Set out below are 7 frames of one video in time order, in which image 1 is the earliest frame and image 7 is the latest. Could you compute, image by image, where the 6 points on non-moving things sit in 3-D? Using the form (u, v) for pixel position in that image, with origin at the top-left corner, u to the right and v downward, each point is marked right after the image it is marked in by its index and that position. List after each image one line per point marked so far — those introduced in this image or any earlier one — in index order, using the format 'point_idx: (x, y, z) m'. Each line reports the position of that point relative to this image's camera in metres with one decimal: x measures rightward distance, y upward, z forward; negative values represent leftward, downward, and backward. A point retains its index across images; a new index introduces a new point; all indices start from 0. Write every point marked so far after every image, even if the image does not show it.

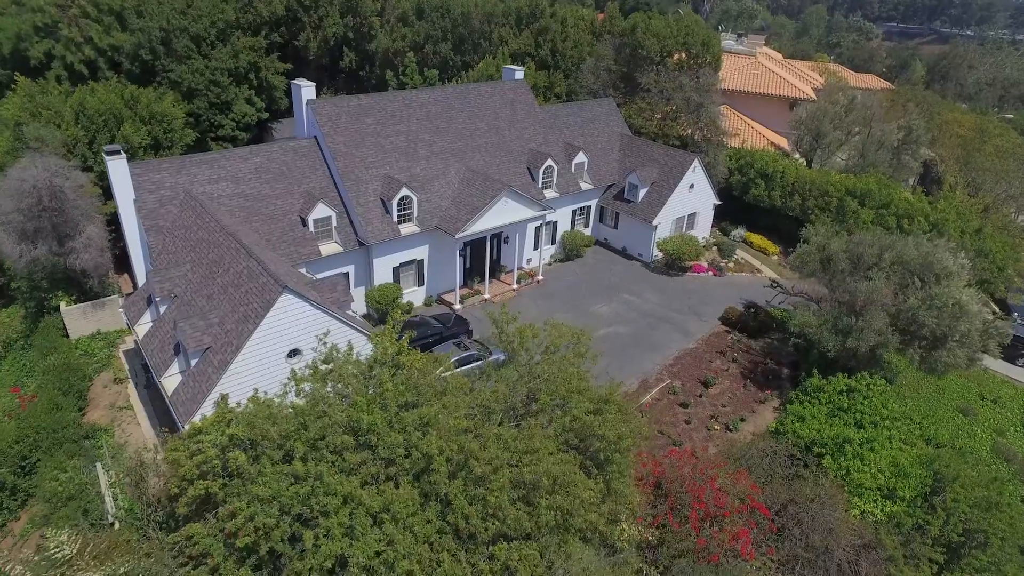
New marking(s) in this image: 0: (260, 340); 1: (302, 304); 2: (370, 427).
0: (-8.0, -1.6, +18.6) m
1: (-6.8, -0.5, +19.0) m
2: (-3.3, -3.3, +13.8) m
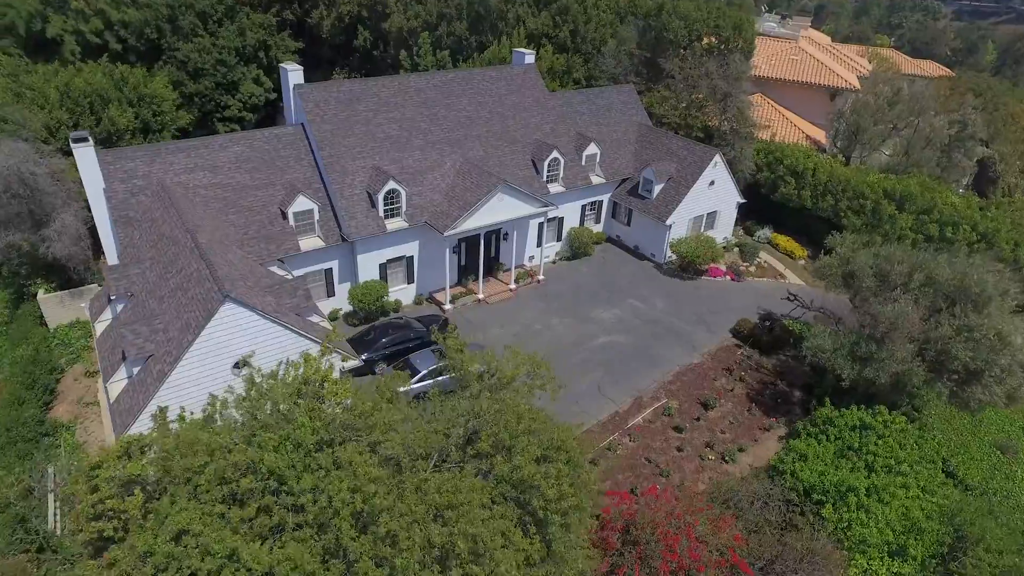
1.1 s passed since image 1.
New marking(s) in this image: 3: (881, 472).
0: (-9.1, -1.9, +17.3) m
1: (-7.9, -0.7, +17.6) m
2: (-4.9, -3.8, +12.3) m
3: (+12.5, -6.2, +20.0) m
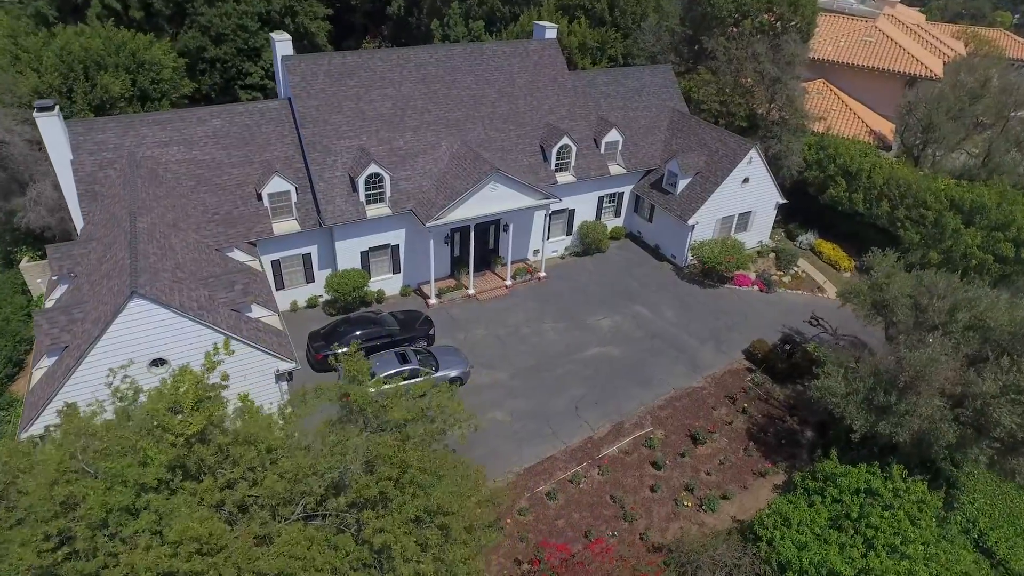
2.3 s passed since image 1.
0: (-11.0, -1.6, +16.1) m
1: (-9.7, -0.6, +16.2) m
2: (-7.5, -4.1, +10.8) m
3: (+10.4, -7.4, +16.7) m
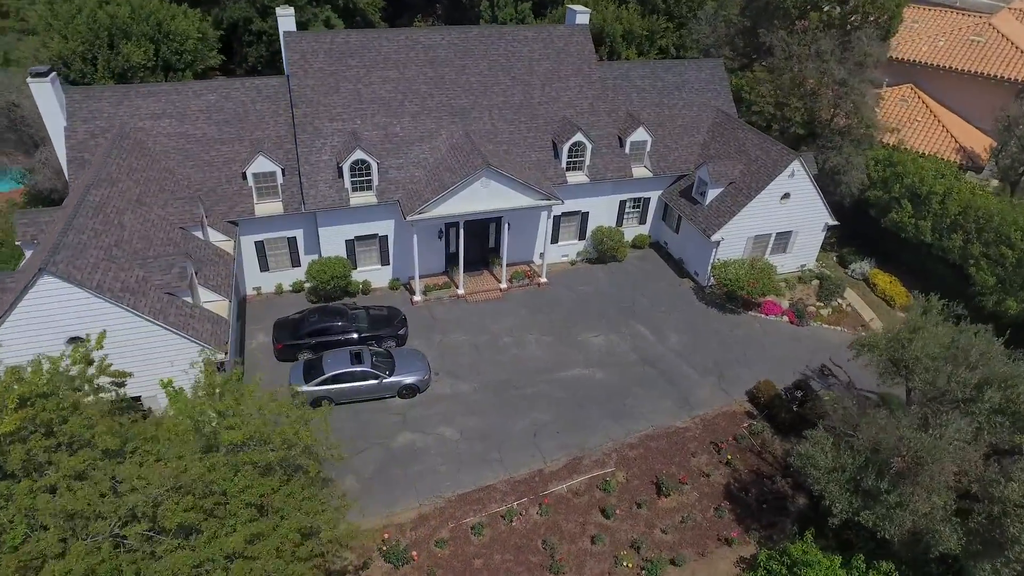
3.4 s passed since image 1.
0: (-13.2, -0.9, +15.9) m
1: (-11.8, 0.0, +15.8) m
2: (-10.7, -3.8, +10.2) m
3: (+7.4, -8.8, +13.6) m
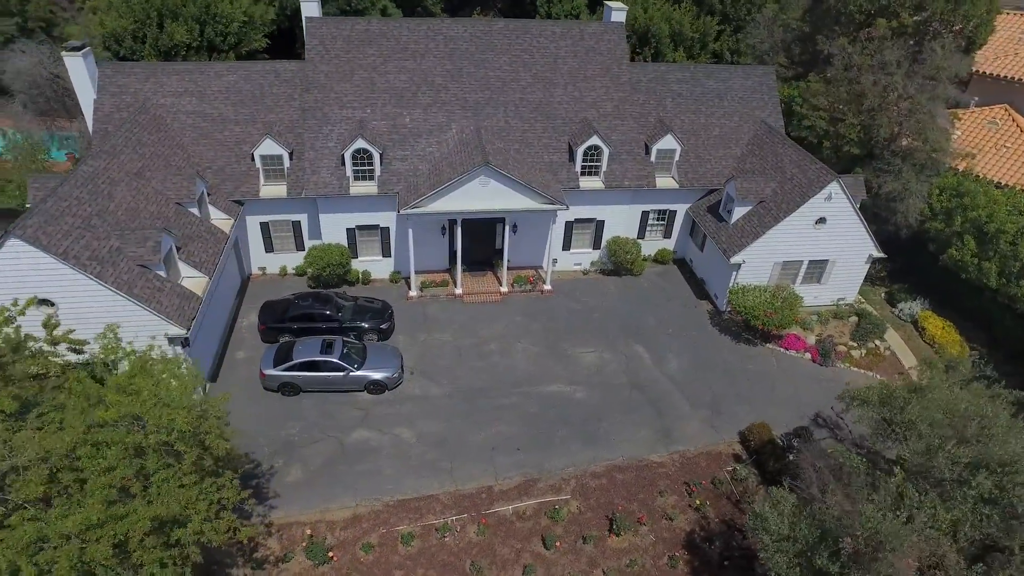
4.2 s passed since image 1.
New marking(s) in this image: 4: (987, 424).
0: (-14.8, +0.2, +16.8) m
1: (-13.3, +1.0, +16.4) m
2: (-13.3, -2.9, +10.8) m
3: (+4.5, -9.6, +11.9) m
4: (+10.8, -3.0, +13.3) m
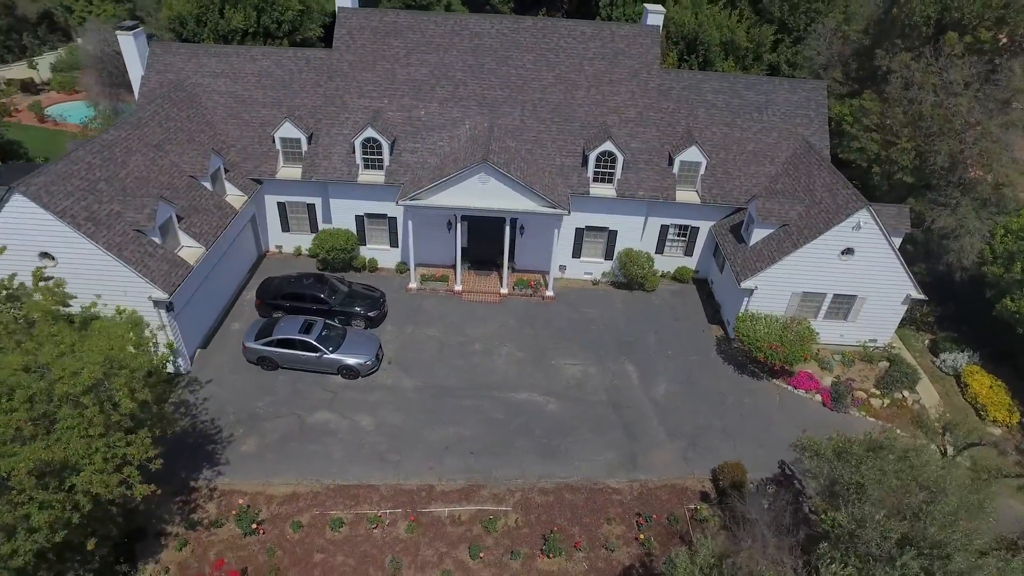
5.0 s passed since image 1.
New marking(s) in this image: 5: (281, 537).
0: (-16.0, +1.8, +18.5) m
1: (-14.5, +2.4, +17.9) m
2: (-15.8, -1.4, +12.4) m
3: (+1.3, -9.9, +10.9) m
4: (+8.3, -4.0, +11.4) m
5: (-6.7, -7.2, +17.1) m
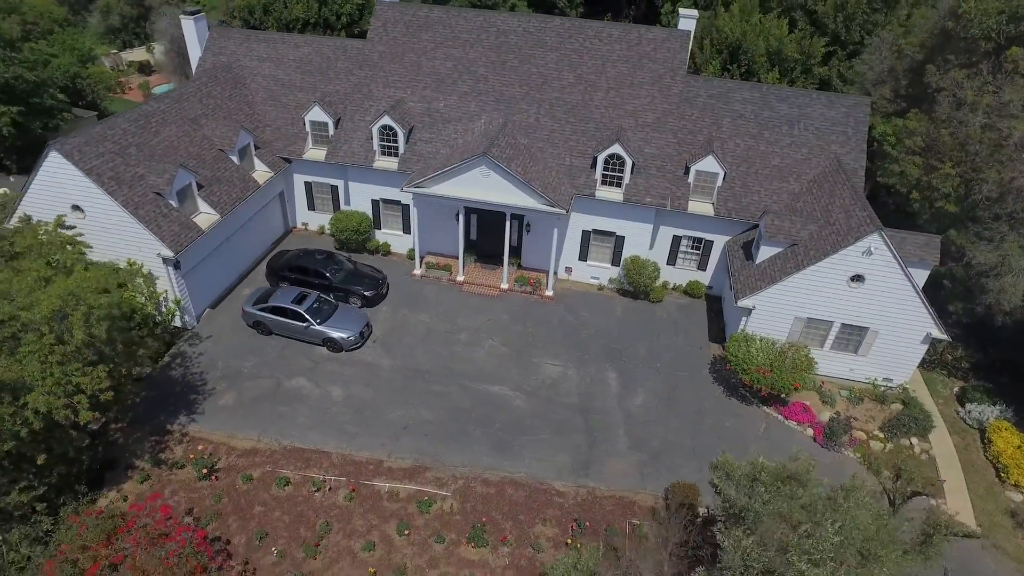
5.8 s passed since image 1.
0: (-16.7, +3.8, +21.0) m
1: (-15.2, +4.2, +20.2) m
2: (-17.7, +0.7, +14.9) m
3: (-2.0, -9.5, +10.9) m
4: (+5.6, -4.4, +10.4) m
5: (-8.7, -6.1, +18.2) m
